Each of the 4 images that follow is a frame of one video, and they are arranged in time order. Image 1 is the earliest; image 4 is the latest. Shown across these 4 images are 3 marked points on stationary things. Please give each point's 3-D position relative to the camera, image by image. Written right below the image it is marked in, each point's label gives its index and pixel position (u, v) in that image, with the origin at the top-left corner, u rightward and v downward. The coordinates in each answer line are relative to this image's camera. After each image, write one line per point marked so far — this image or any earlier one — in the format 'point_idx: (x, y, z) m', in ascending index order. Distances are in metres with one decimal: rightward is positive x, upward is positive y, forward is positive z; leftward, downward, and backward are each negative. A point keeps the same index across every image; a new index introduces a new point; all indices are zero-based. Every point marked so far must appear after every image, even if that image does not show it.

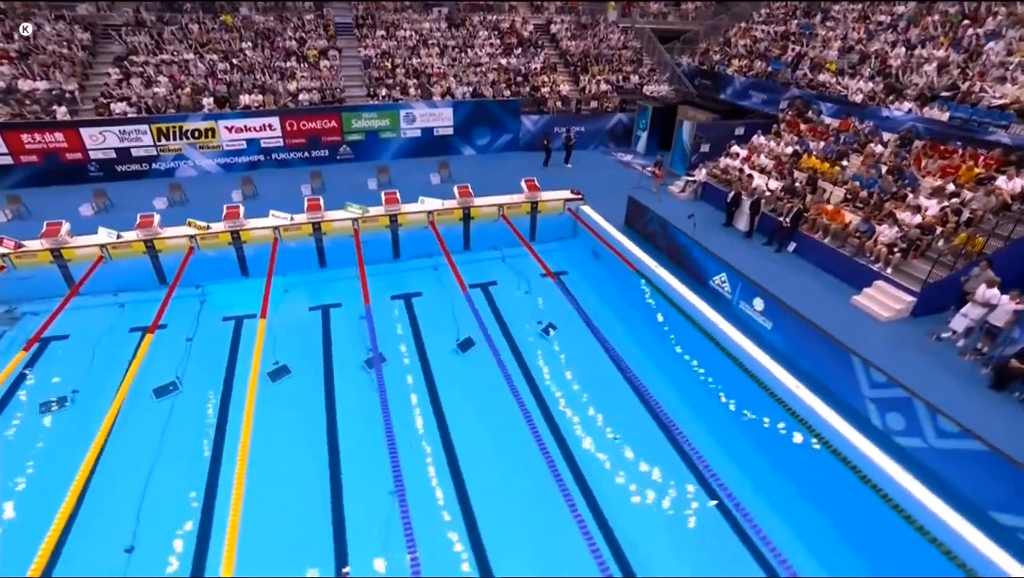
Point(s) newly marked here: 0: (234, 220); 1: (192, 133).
0: (-4.8, +1.2, +8.8) m
1: (-7.2, +3.5, +11.2) m
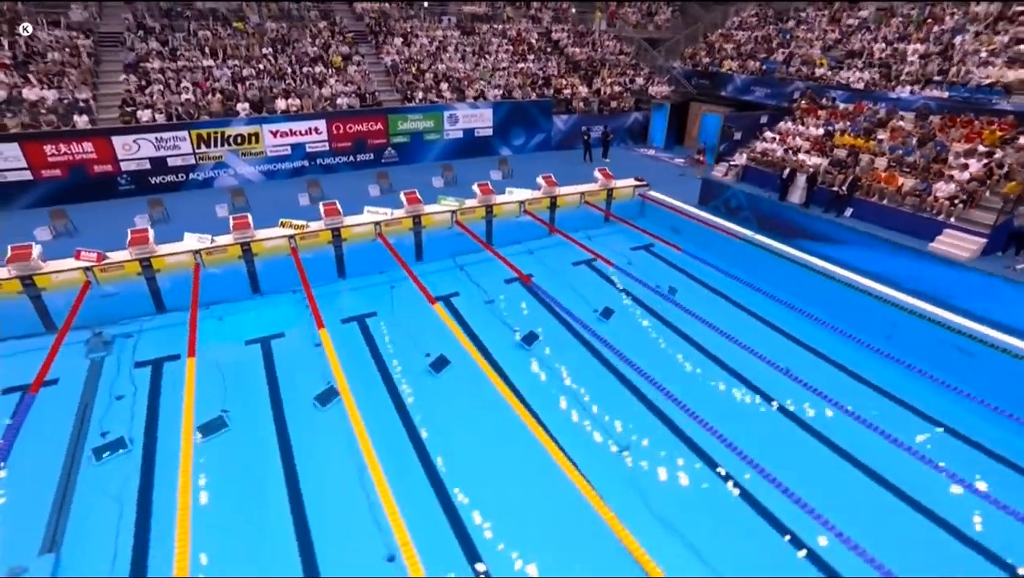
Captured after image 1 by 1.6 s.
0: (-3.0, +1.2, +8.4) m
1: (-5.8, +3.1, +10.5) m
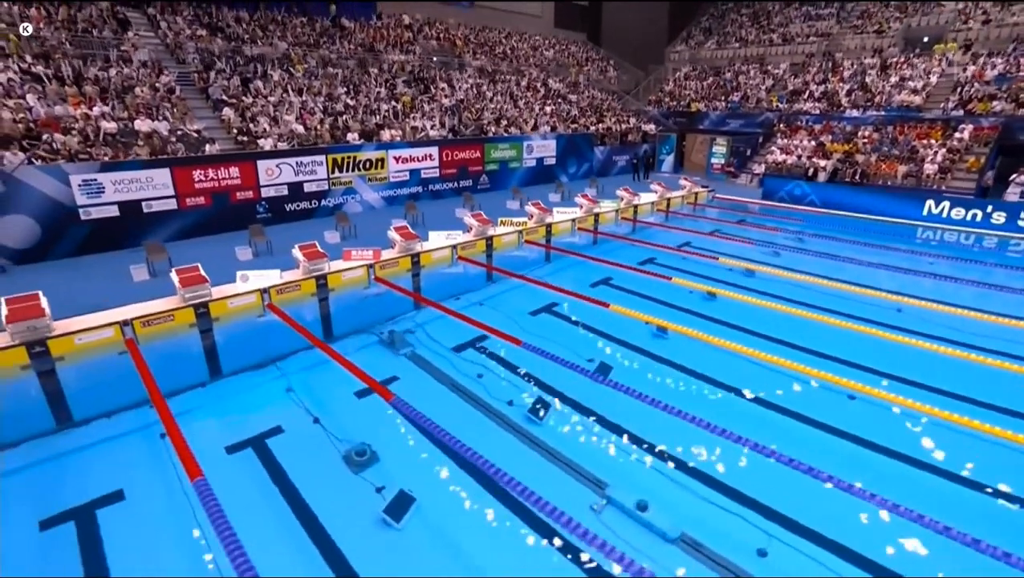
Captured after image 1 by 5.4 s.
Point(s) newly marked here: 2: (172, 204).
0: (+0.4, +1.3, +9.0) m
1: (-3.1, +2.6, +10.5) m
2: (-5.6, +1.4, +8.3) m
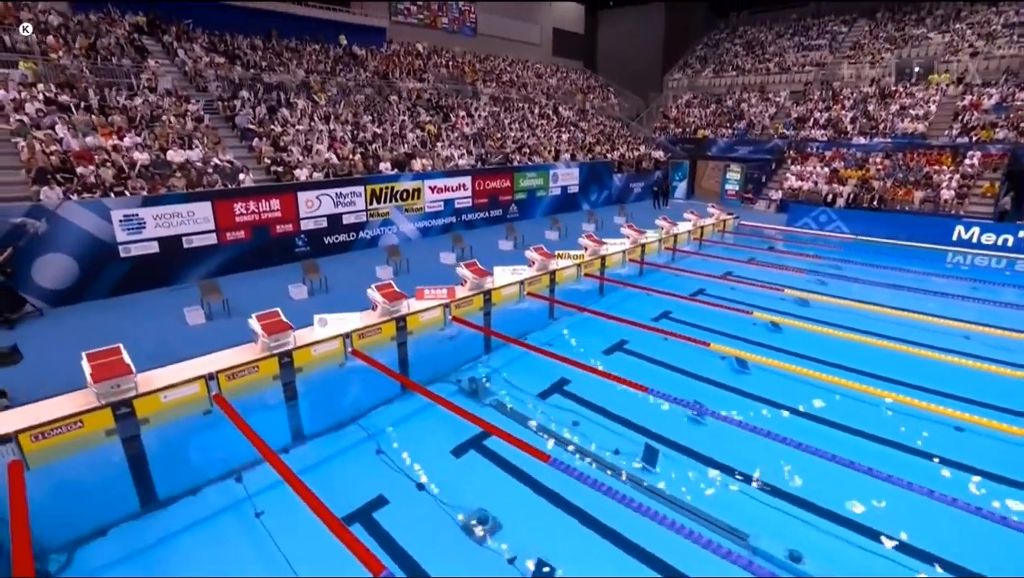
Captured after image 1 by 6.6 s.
0: (+1.4, +0.7, +8.8) m
1: (-2.2, +1.9, +10.2) m
2: (-4.6, +0.8, +7.9) m
